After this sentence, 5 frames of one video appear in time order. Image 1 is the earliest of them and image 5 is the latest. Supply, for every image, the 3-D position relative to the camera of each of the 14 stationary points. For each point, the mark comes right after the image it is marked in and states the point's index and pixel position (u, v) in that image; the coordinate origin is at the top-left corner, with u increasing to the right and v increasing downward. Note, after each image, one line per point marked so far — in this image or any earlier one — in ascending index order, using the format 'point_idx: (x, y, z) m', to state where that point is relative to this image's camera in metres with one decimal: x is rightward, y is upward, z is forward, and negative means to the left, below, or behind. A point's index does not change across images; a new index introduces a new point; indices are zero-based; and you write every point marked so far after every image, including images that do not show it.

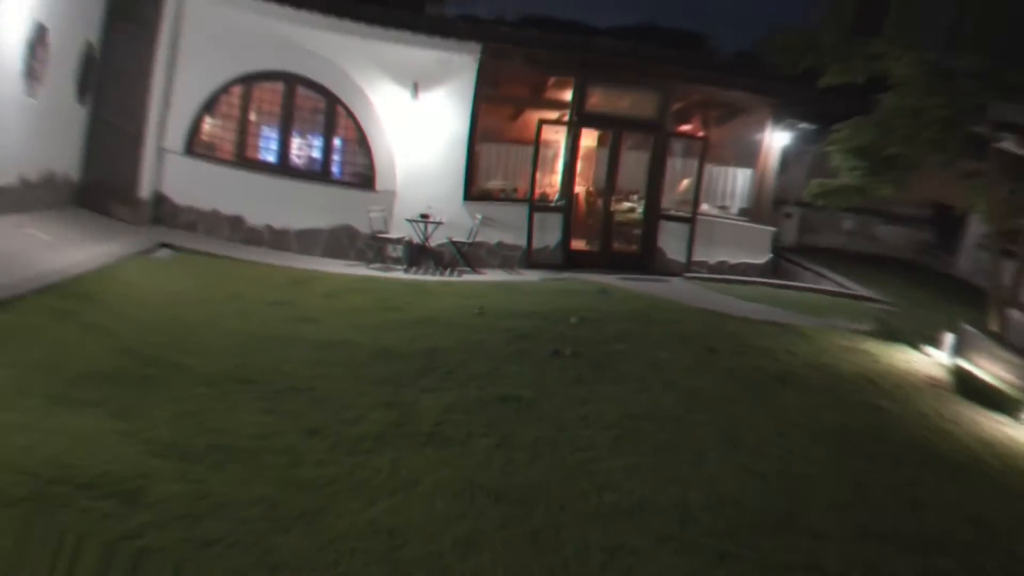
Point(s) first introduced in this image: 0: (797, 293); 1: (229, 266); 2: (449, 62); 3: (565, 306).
0: (+10.2, -0.3, +9.9) m
1: (-8.4, +0.8, +8.6) m
2: (-1.9, +8.5, +9.8) m
3: (+1.5, -0.6, +8.0) m
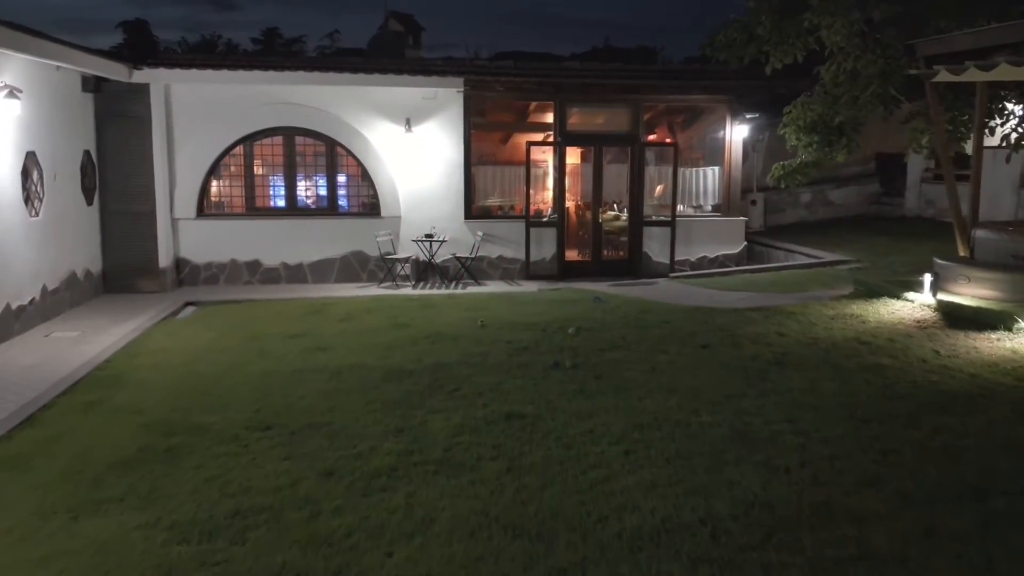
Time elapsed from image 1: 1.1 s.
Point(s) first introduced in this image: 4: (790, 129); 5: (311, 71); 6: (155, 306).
0: (+10.0, +0.5, +10.2) m
1: (-8.5, -0.8, +8.7) m
2: (-3.2, +7.6, +10.5) m
3: (+1.5, -0.8, +8.1) m
4: (+10.3, +5.9, +9.9) m
5: (-7.5, +8.0, +9.8) m
6: (-11.9, -0.6, +8.9) m
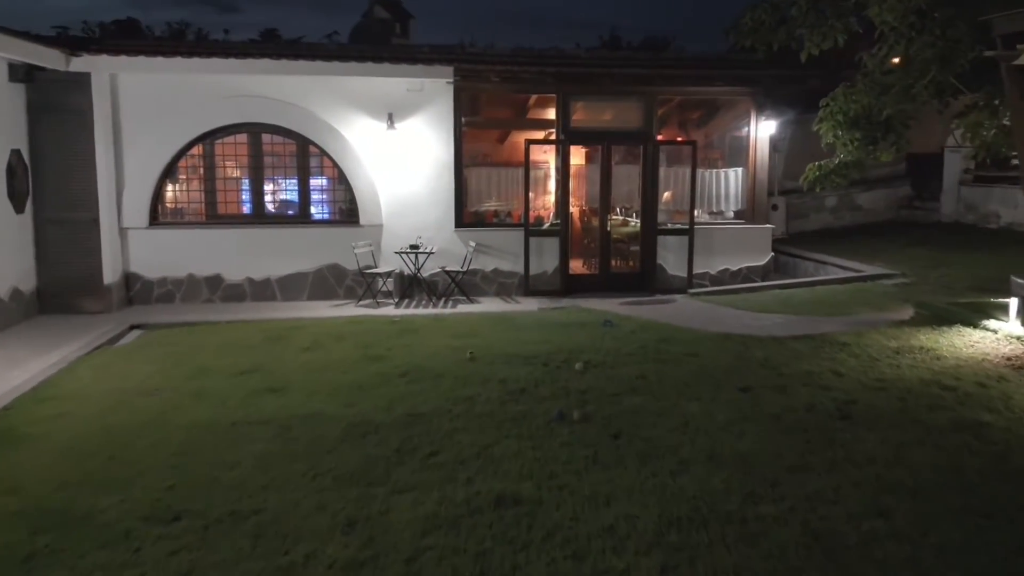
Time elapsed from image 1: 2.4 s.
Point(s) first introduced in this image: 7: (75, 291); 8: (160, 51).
0: (+9.9, -0.1, +8.9) m
1: (-8.6, -1.4, +7.4) m
2: (-3.3, +7.0, +9.2) m
3: (+1.4, -1.4, +6.8) m
4: (+10.2, +5.3, +8.6) m
5: (-7.6, +7.4, +8.6) m
6: (-12.0, -1.2, +7.7) m
7: (-13.6, -0.1, +8.3) m
8: (-11.2, +7.5, +8.5) m
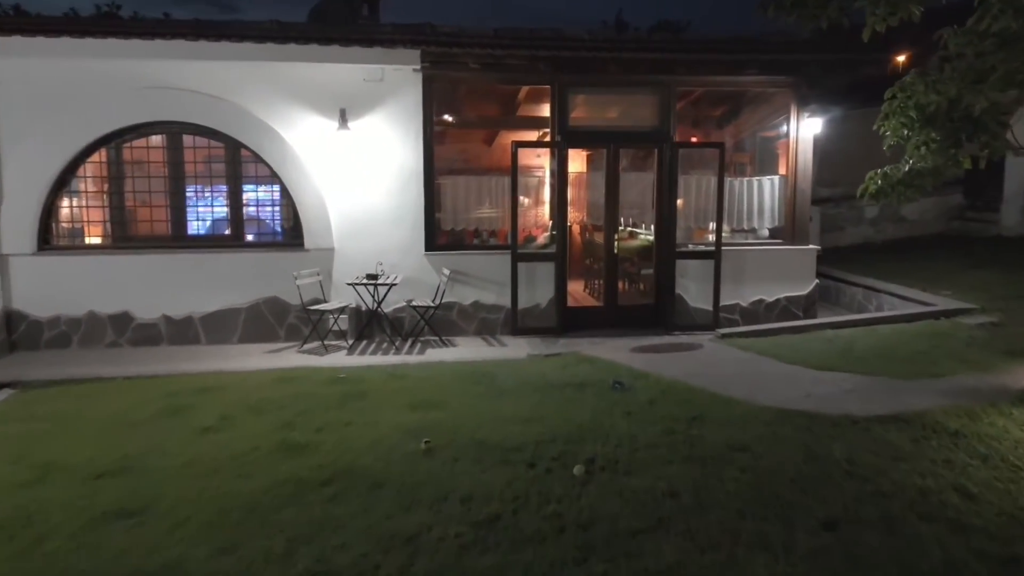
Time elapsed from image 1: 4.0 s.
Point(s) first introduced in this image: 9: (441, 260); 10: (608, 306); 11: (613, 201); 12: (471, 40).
0: (+9.5, -1.2, +7.0) m
1: (-9.1, -2.5, +5.6) m
2: (-3.7, +5.9, +7.4) m
3: (+0.9, -2.5, +5.0) m
4: (+9.8, +4.2, +6.7) m
5: (-8.0, +6.3, +6.8) m
6: (-12.5, -2.3, +5.9) m
7: (-14.1, -1.2, +6.5) m
8: (-11.6, +6.4, +6.7) m
9: (-2.0, +0.8, +7.6) m
10: (+2.9, -0.5, +8.1) m
11: (+3.0, +2.6, +7.9) m
12: (-1.1, +6.9, +7.5) m
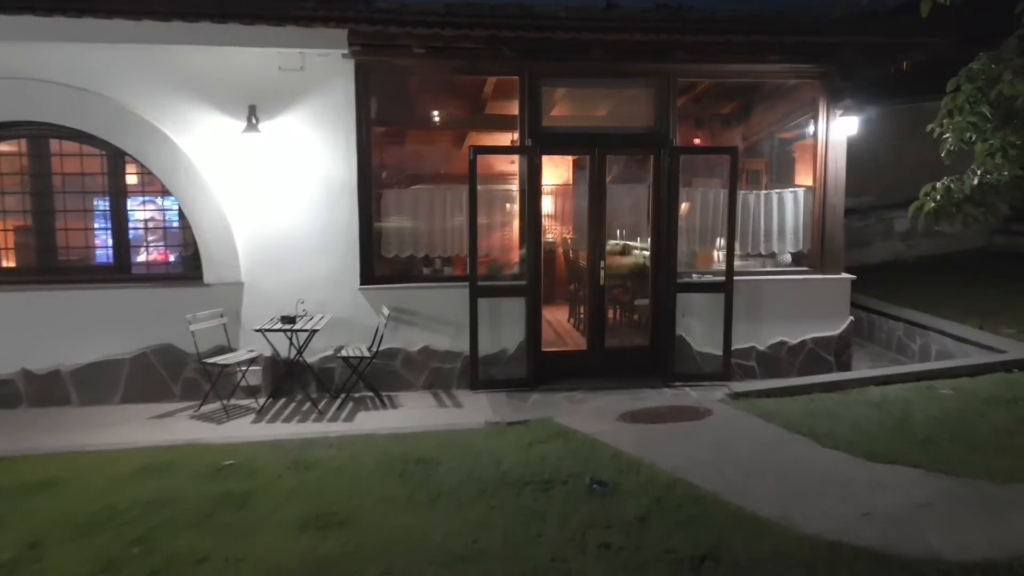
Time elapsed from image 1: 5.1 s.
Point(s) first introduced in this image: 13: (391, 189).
0: (+8.5, -2.2, +5.4) m
1: (-10.1, -3.5, +4.1) m
2: (-4.7, +4.9, +5.8) m
3: (-0.1, -3.5, +3.4) m
4: (+8.8, +3.3, +5.1) m
5: (-9.0, +5.4, +5.2) m
6: (-13.4, -3.3, +4.3) m
7: (-15.0, -2.2, +5.0) m
8: (-12.6, +5.4, +5.1) m
9: (-3.0, -0.2, +6.0) m
10: (+2.0, -1.5, +6.6) m
11: (+2.1, +1.6, +6.3) m
12: (-2.1, +5.9, +5.9) m
13: (-2.8, +2.3, +6.2) m
